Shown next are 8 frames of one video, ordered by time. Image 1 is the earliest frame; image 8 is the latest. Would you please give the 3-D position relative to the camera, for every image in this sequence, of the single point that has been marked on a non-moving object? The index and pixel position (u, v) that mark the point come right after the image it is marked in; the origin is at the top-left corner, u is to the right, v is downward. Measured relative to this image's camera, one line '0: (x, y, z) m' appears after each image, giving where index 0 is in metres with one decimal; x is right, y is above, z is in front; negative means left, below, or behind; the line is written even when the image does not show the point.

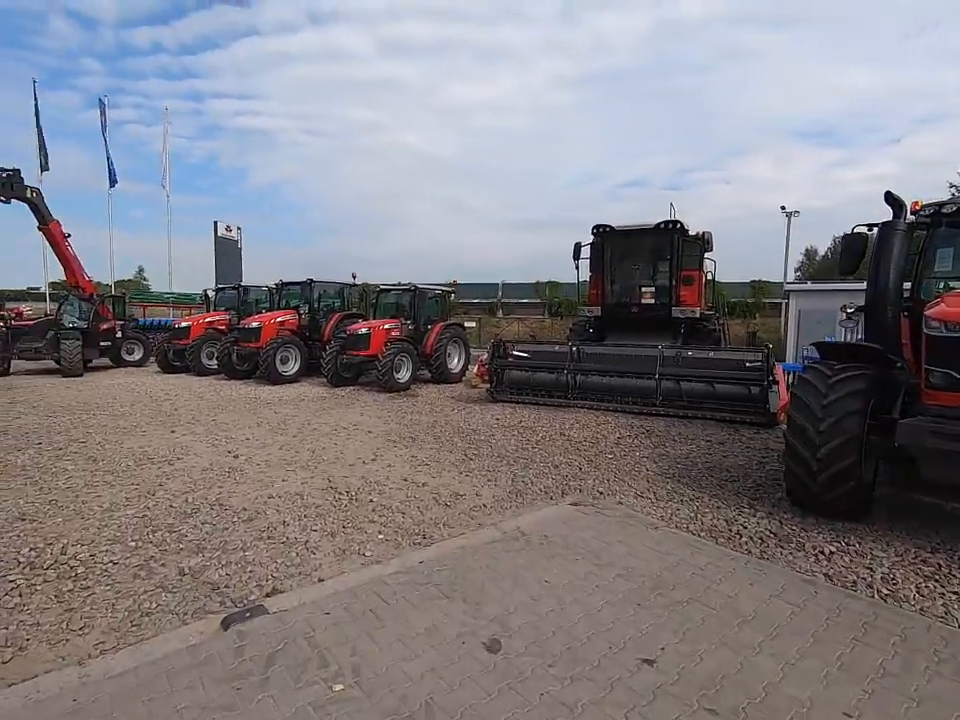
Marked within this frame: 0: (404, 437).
0: (-1.0, -1.0, +6.7) m
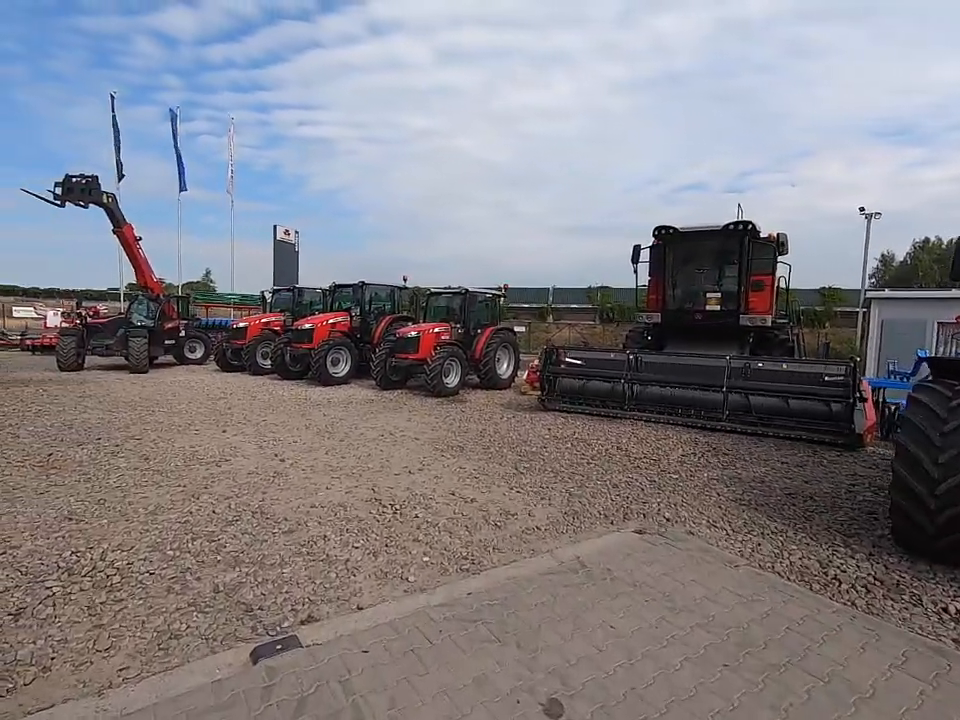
0: (-0.4, -1.1, +6.4) m
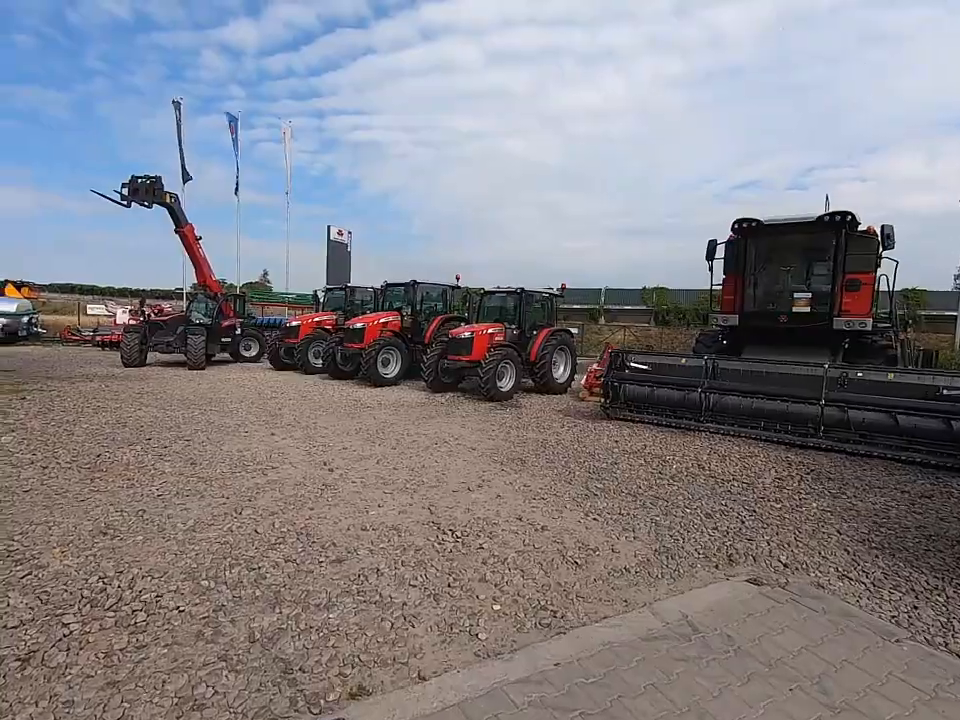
0: (+0.4, -1.2, +5.8) m
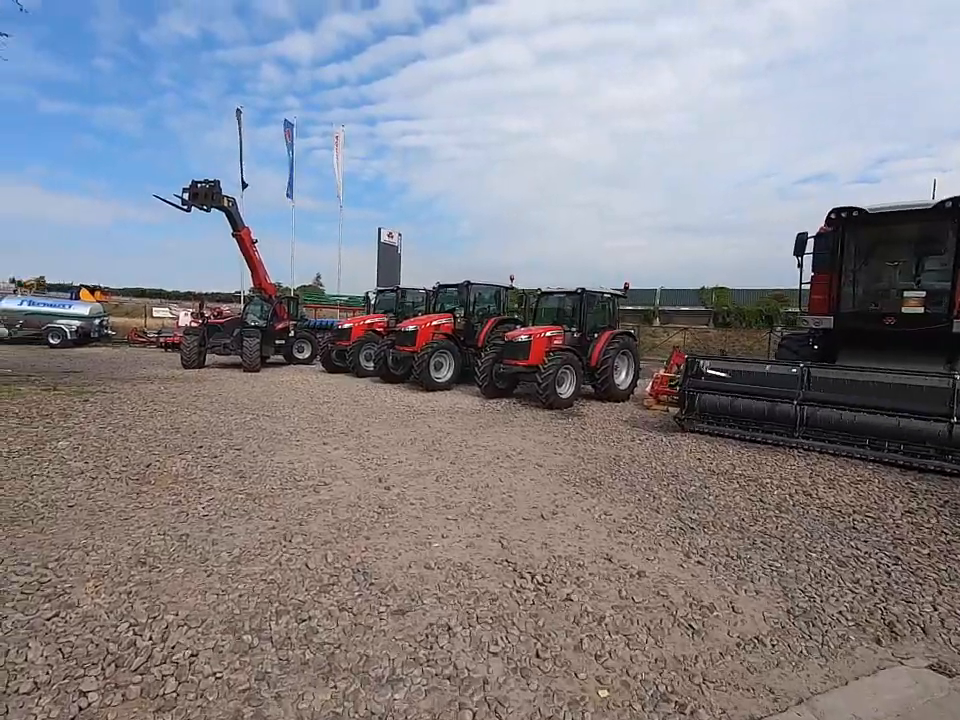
0: (+1.1, -1.2, +5.2) m
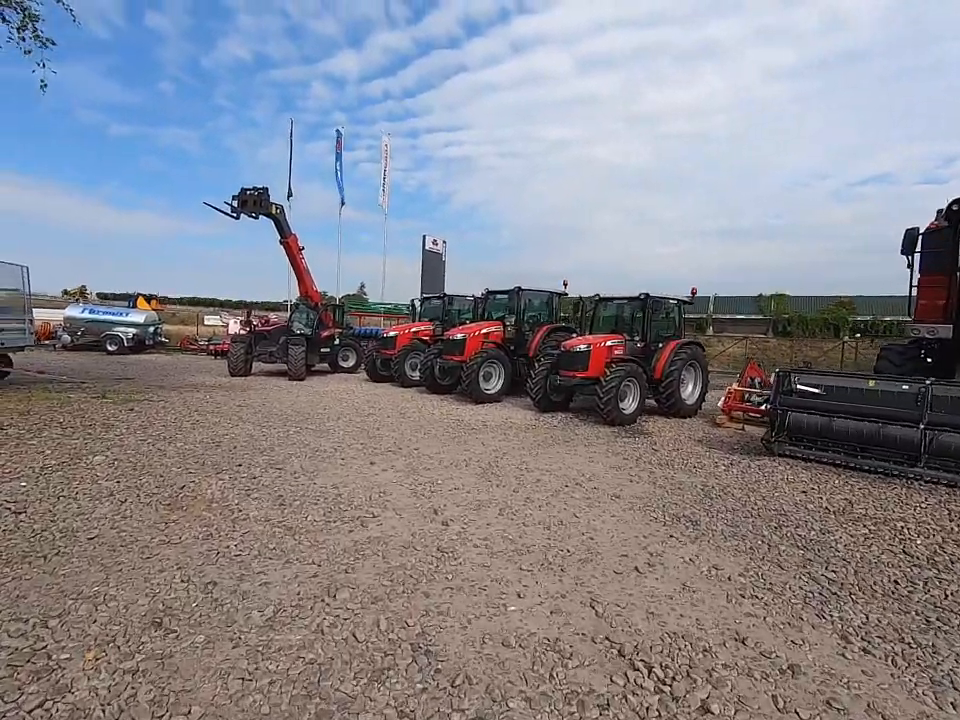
0: (+1.7, -1.4, +4.4) m
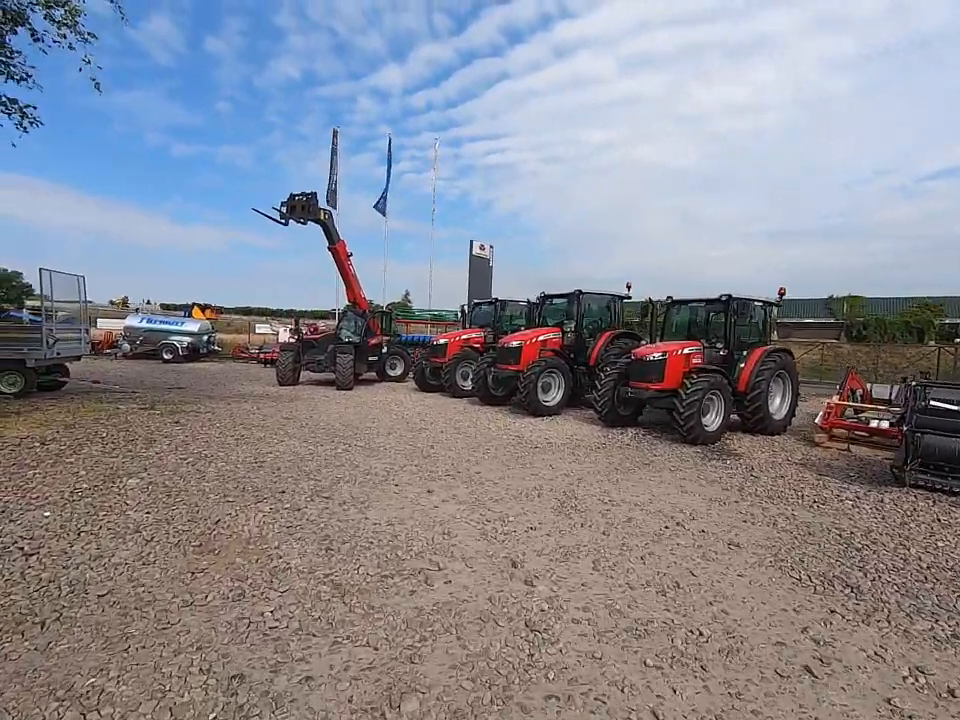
0: (+2.3, -1.5, +3.4) m
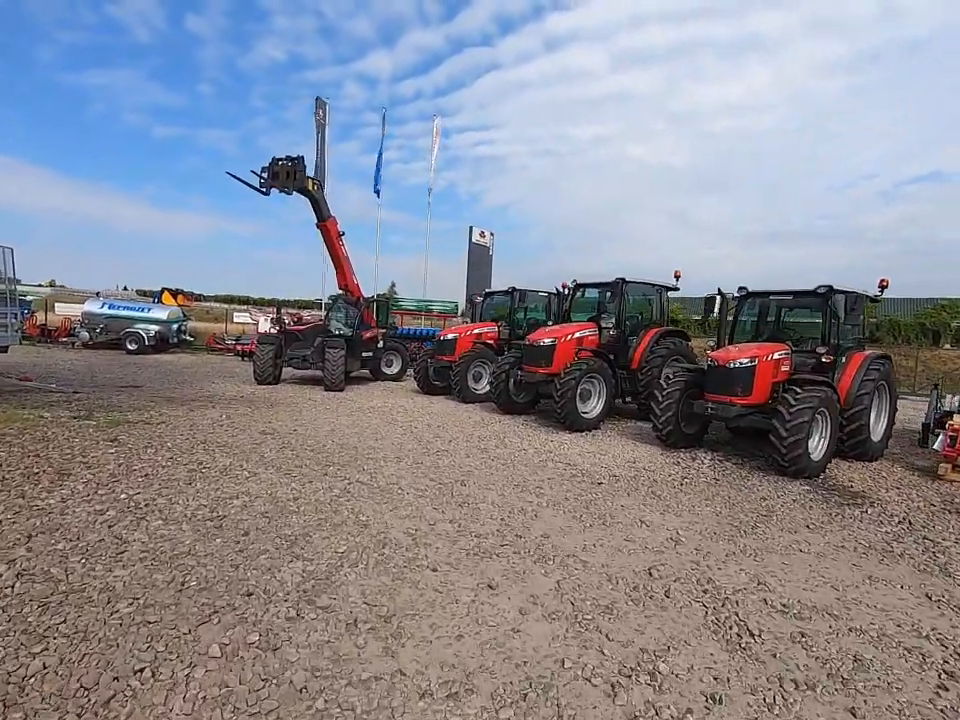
0: (+2.9, -1.6, +1.5) m
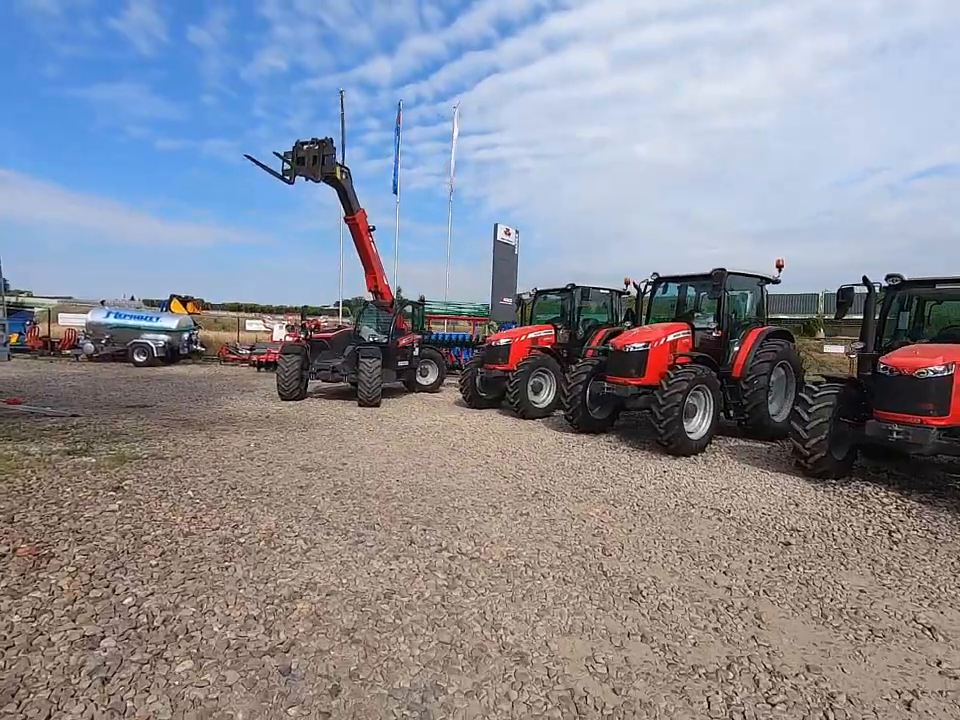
0: (+4.0, -1.7, -0.1) m
